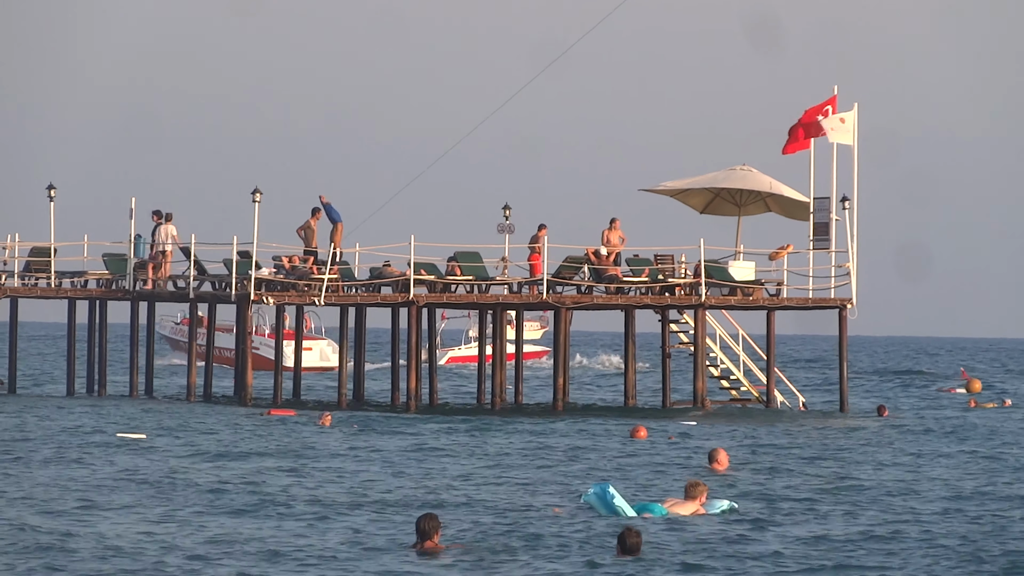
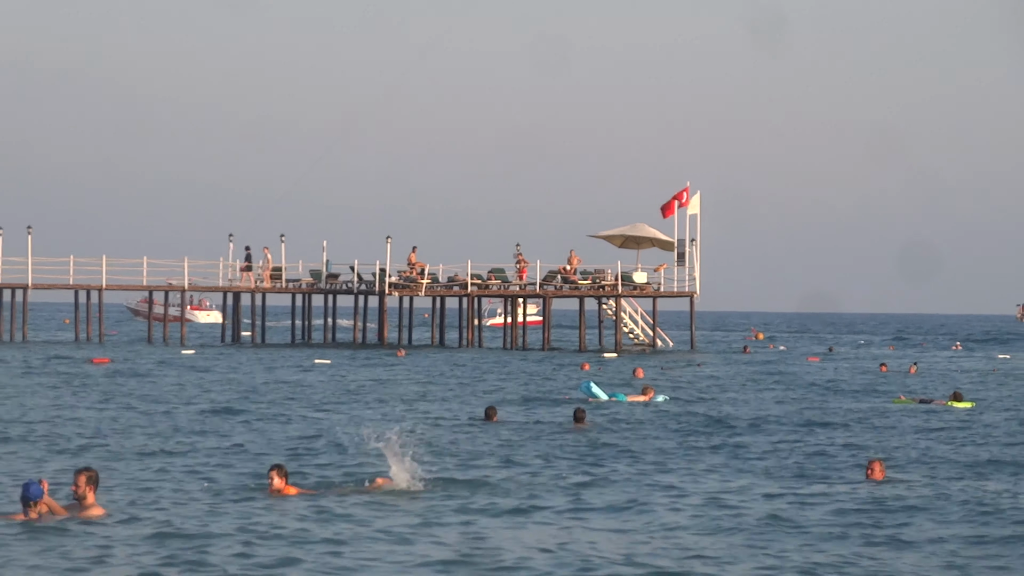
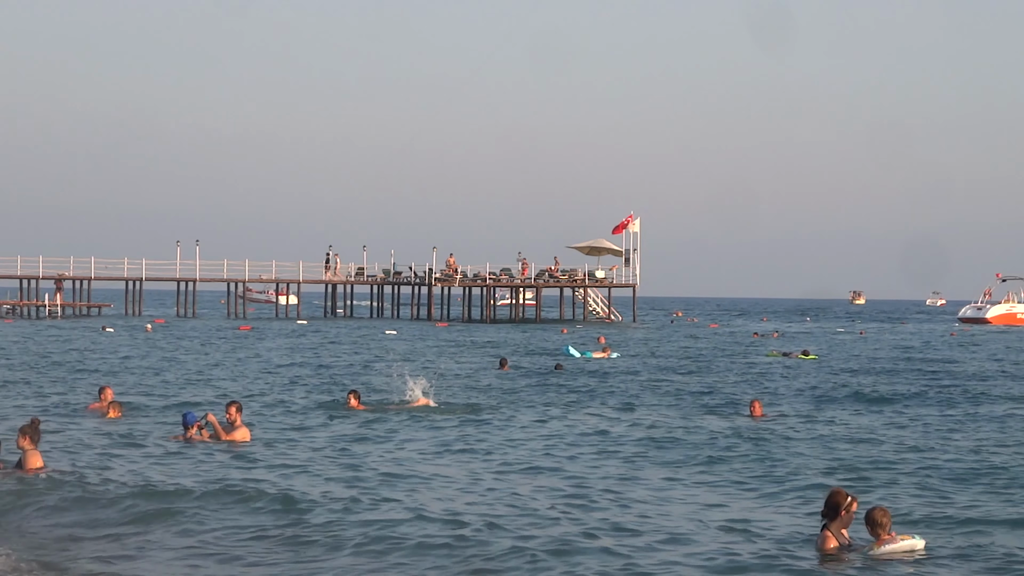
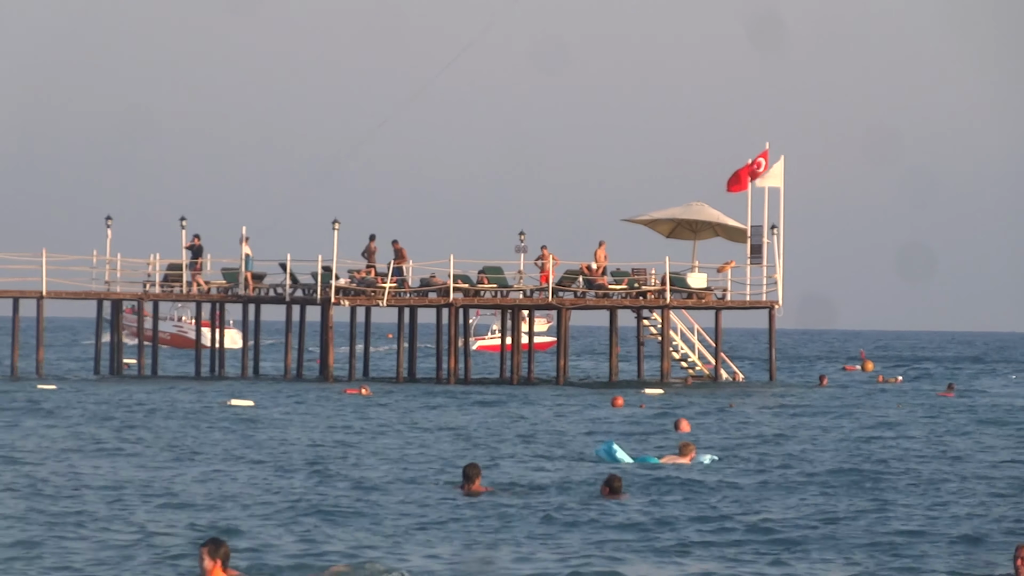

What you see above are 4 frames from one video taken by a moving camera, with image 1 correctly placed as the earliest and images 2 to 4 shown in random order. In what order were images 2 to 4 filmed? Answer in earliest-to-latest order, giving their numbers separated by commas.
4, 2, 3
